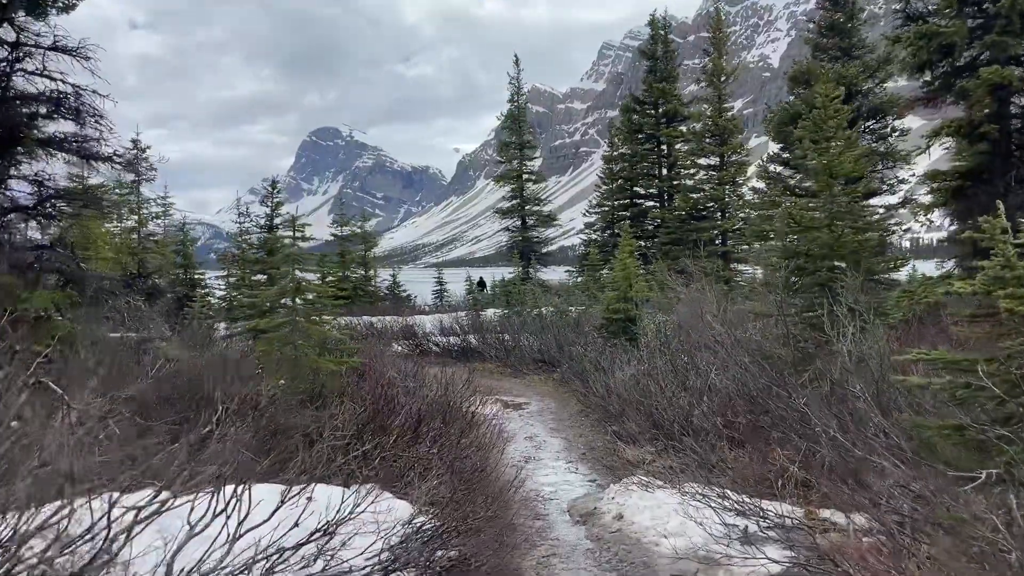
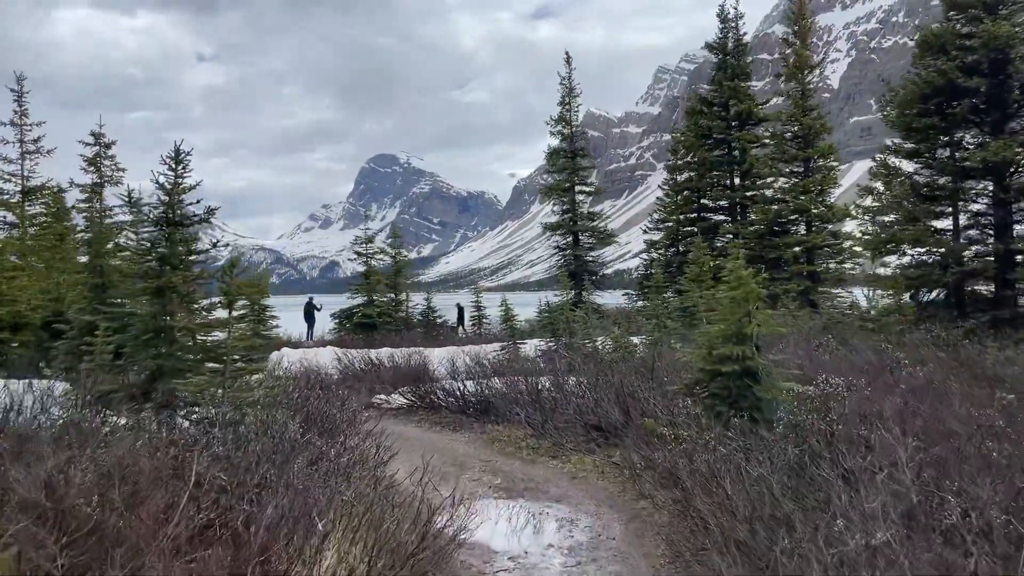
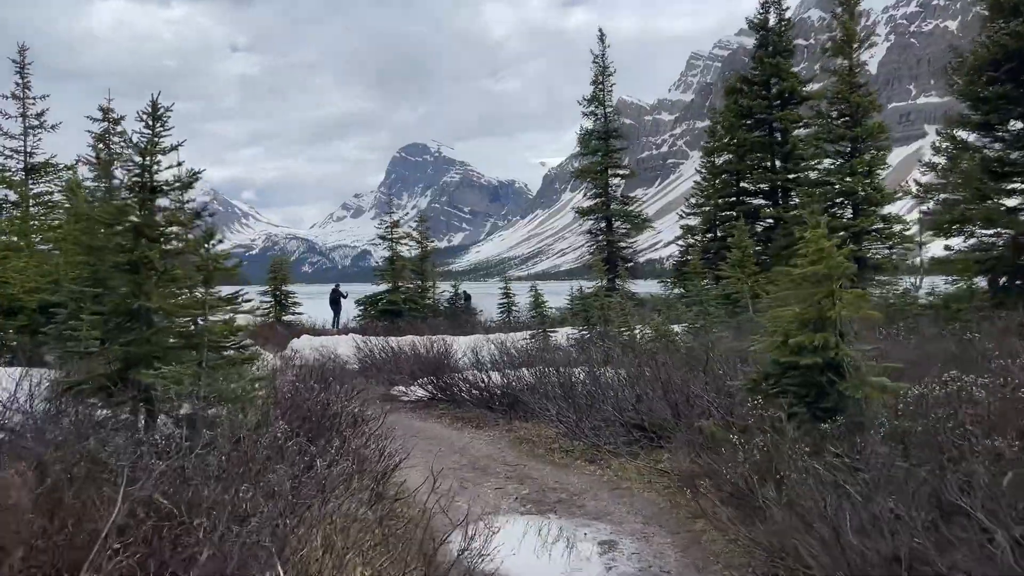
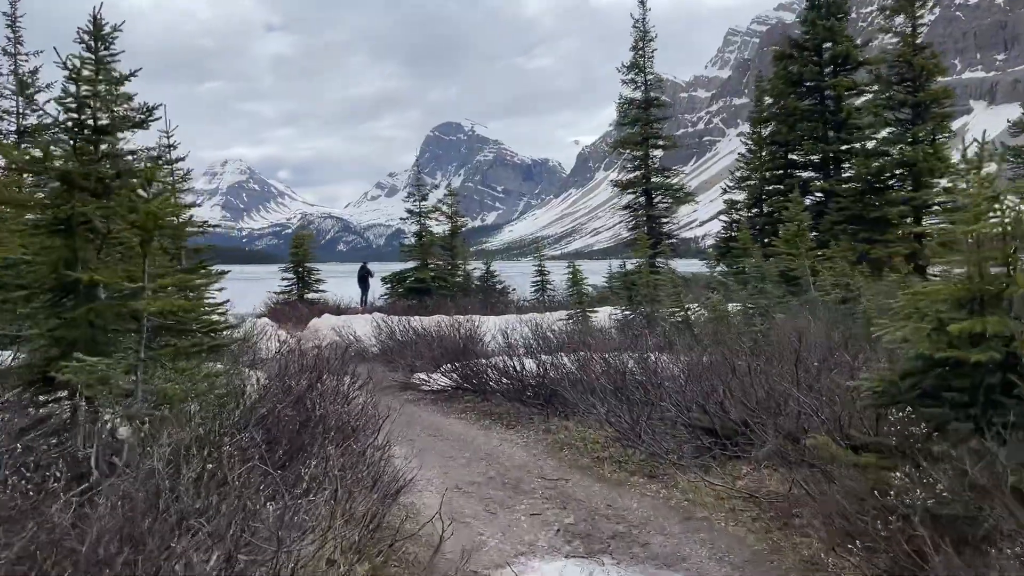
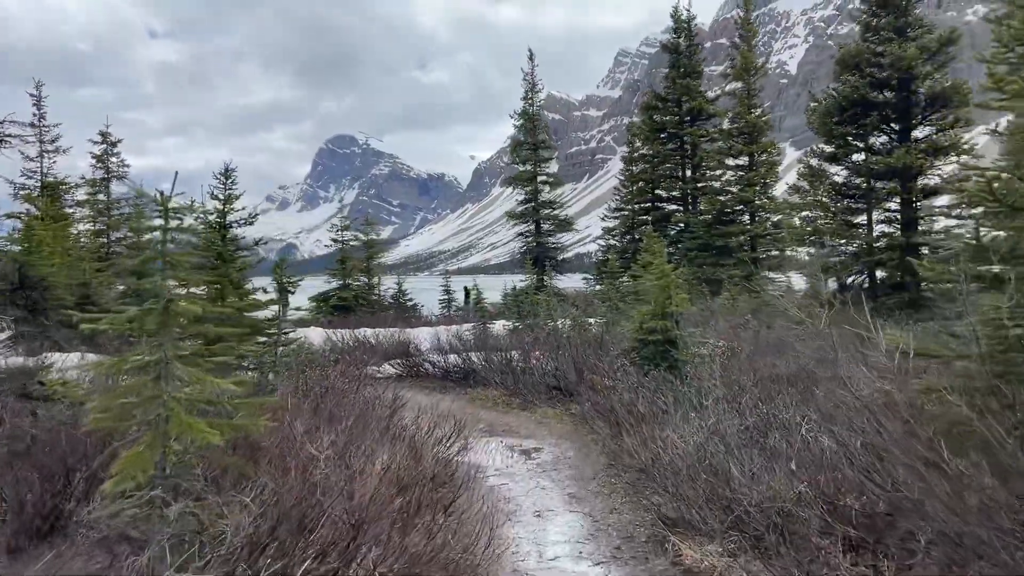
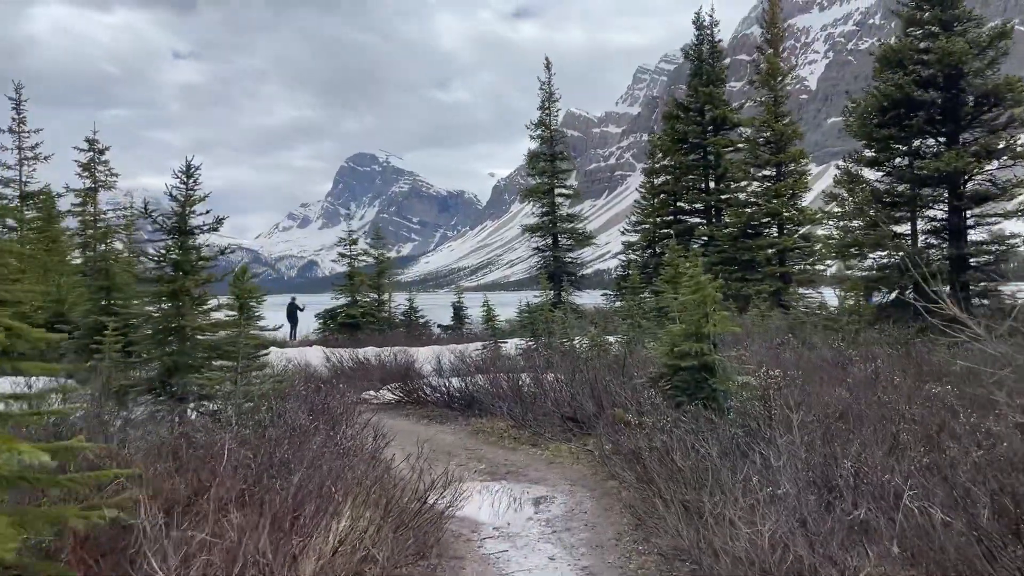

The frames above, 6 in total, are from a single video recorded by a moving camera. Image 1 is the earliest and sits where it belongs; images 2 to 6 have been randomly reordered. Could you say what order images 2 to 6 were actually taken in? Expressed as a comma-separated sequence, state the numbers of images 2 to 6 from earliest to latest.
5, 6, 2, 3, 4
